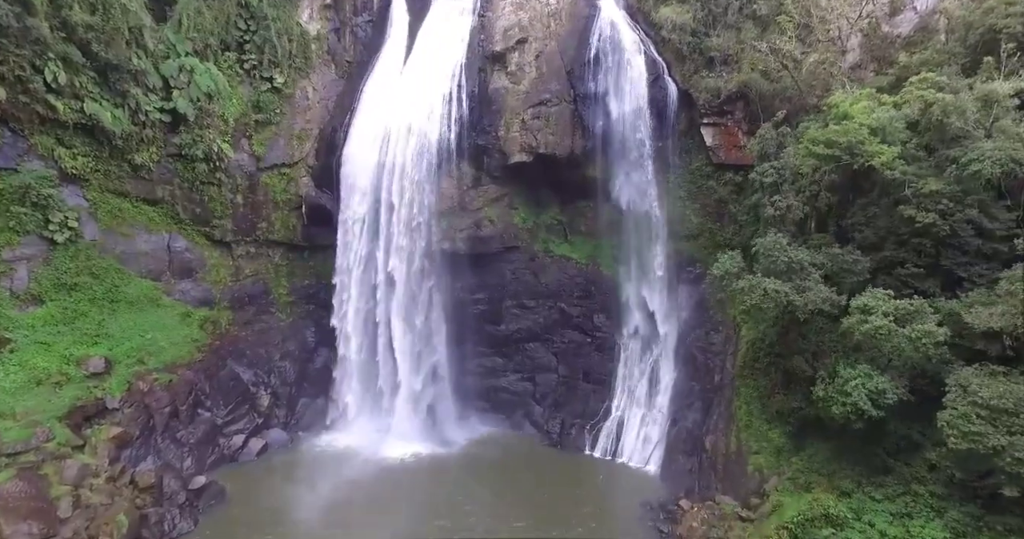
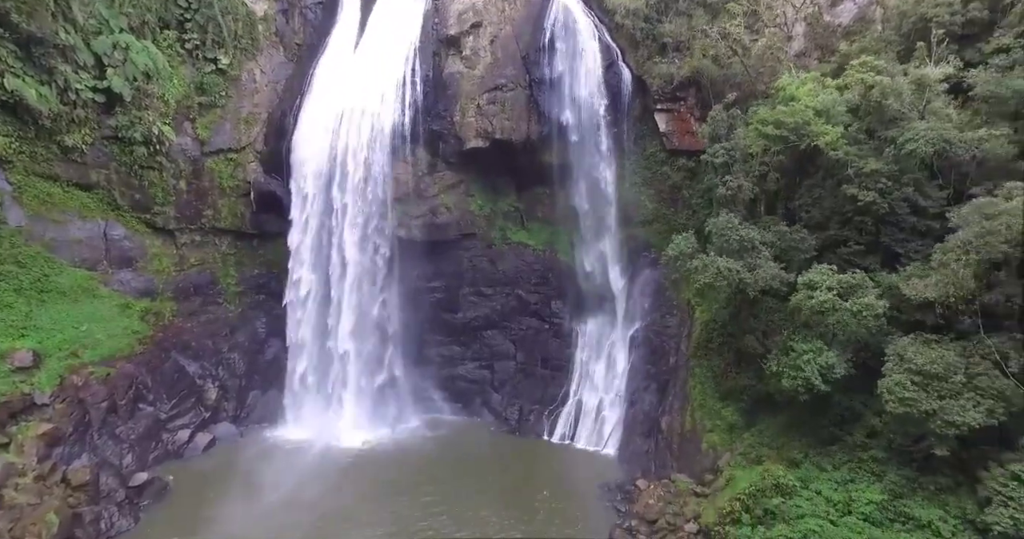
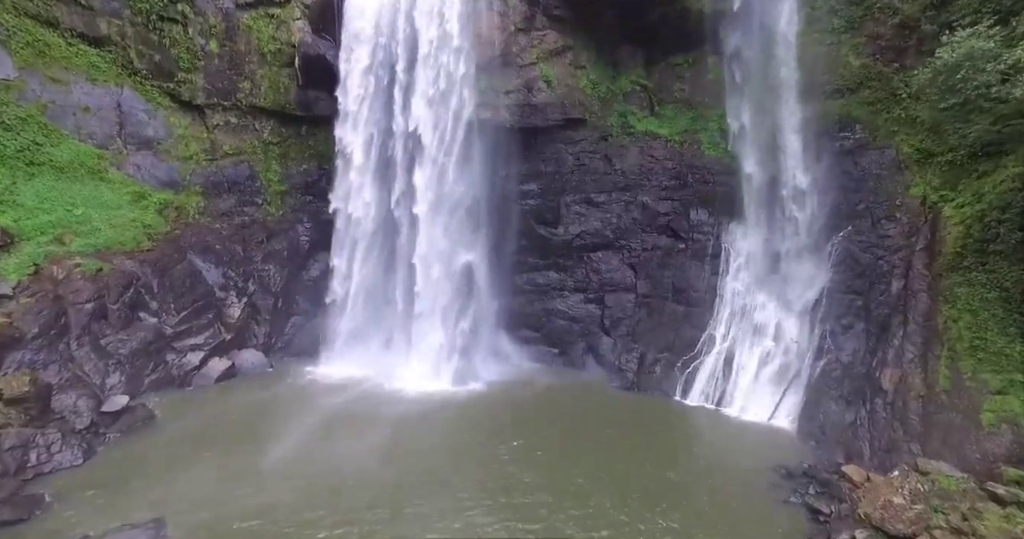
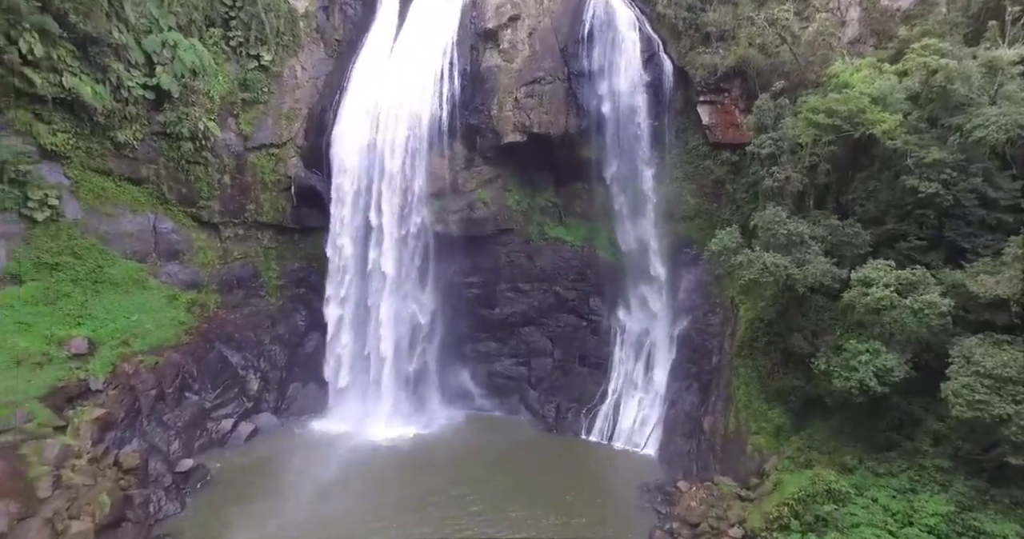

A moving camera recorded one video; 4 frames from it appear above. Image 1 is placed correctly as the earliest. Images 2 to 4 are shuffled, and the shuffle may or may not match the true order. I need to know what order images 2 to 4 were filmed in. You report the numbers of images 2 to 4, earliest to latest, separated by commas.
2, 4, 3
